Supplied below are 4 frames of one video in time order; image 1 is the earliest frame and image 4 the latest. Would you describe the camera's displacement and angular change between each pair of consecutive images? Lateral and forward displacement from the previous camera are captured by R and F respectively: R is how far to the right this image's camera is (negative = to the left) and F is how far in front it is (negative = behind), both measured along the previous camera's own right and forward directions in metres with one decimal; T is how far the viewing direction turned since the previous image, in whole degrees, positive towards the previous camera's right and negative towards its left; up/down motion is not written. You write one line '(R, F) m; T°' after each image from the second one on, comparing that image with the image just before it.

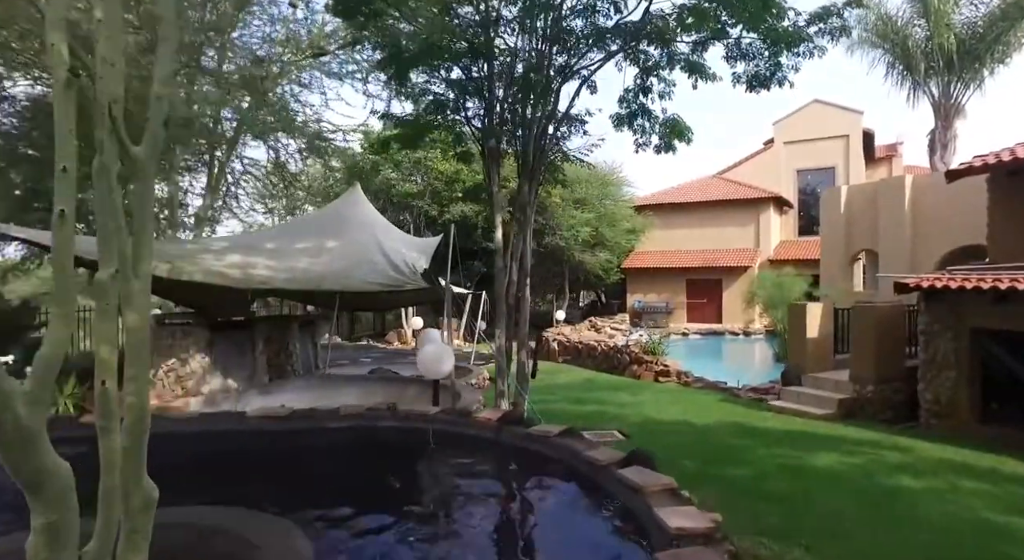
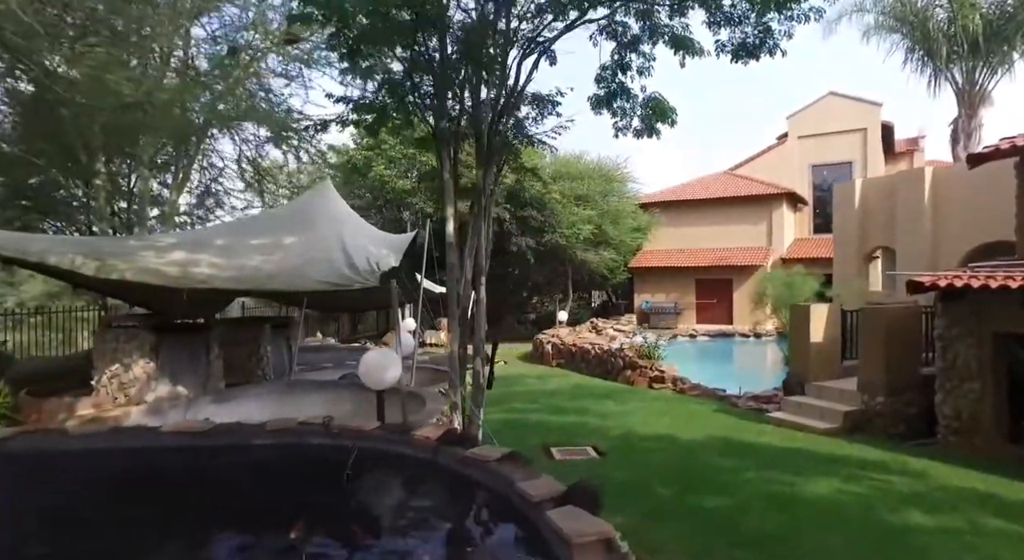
(+0.6, +0.8) m; -2°
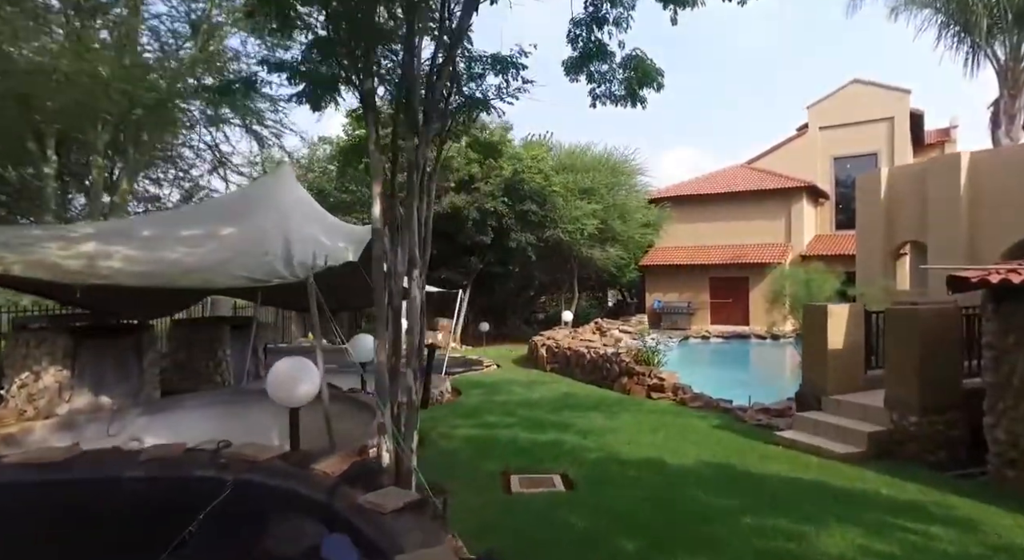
(+0.6, +1.2) m; -2°
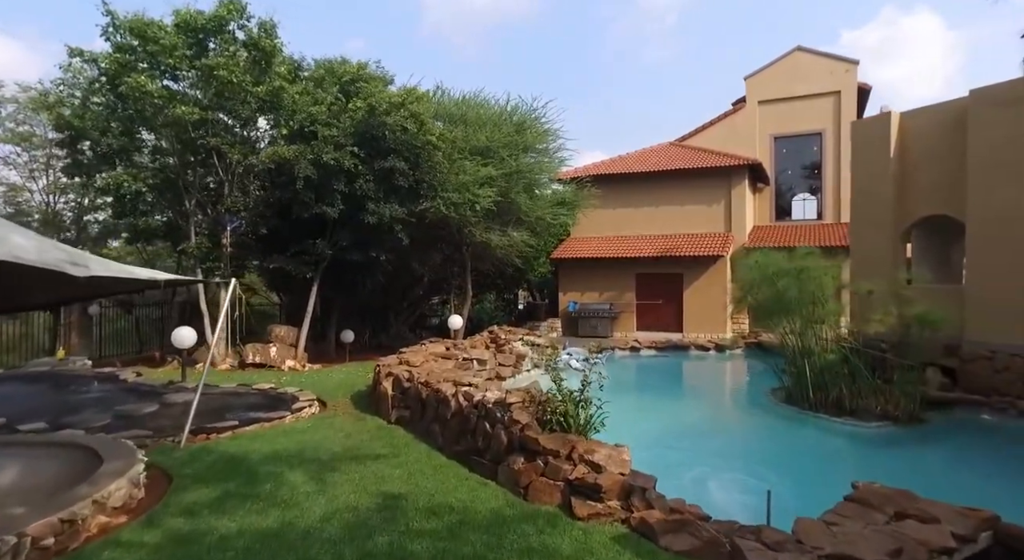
(+1.3, +5.9) m; +8°
